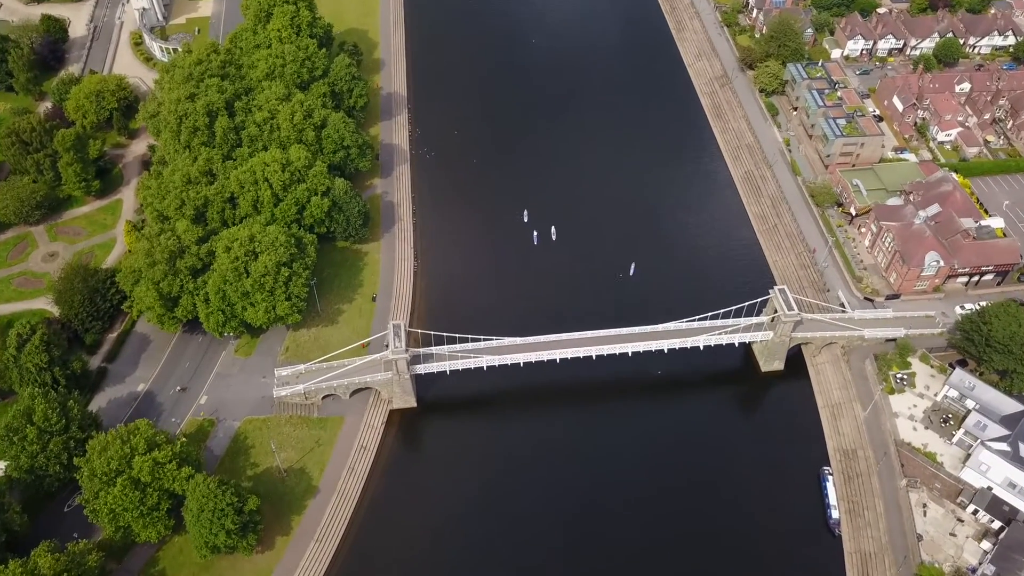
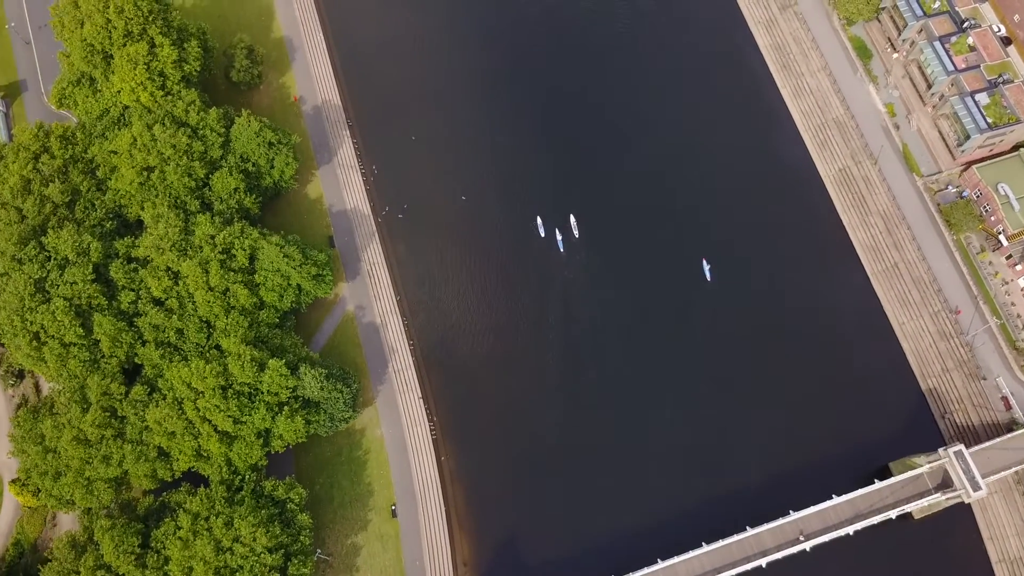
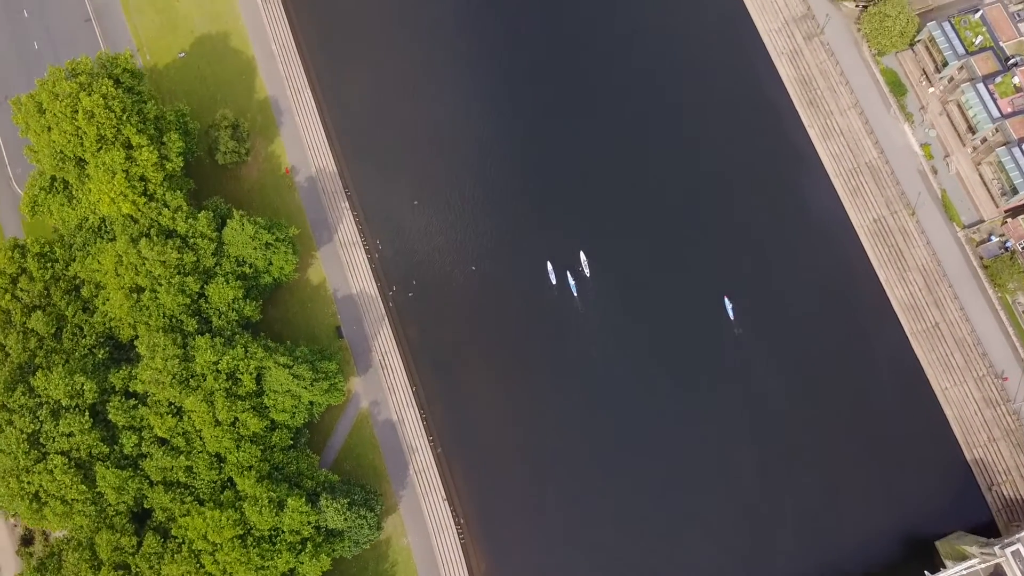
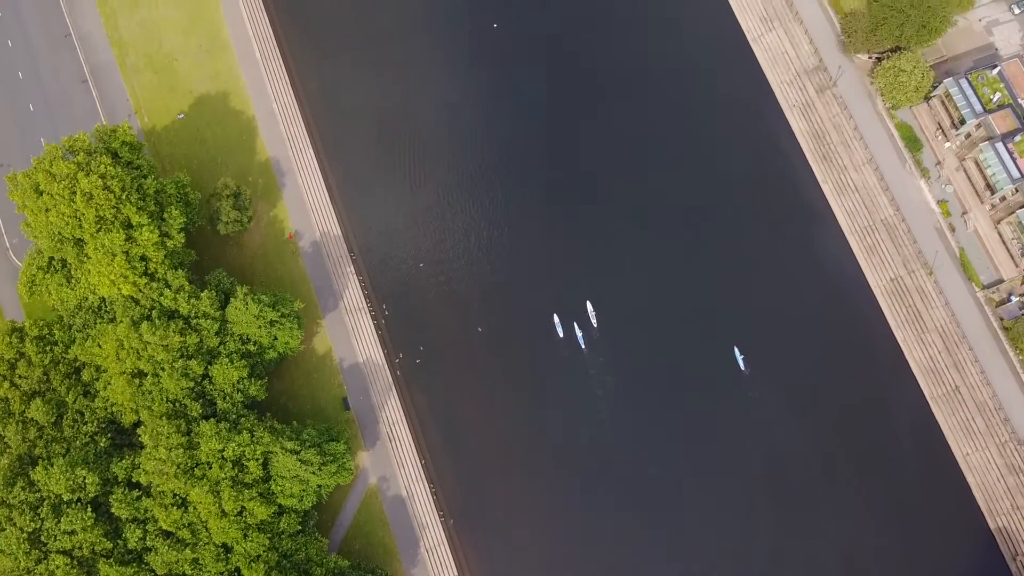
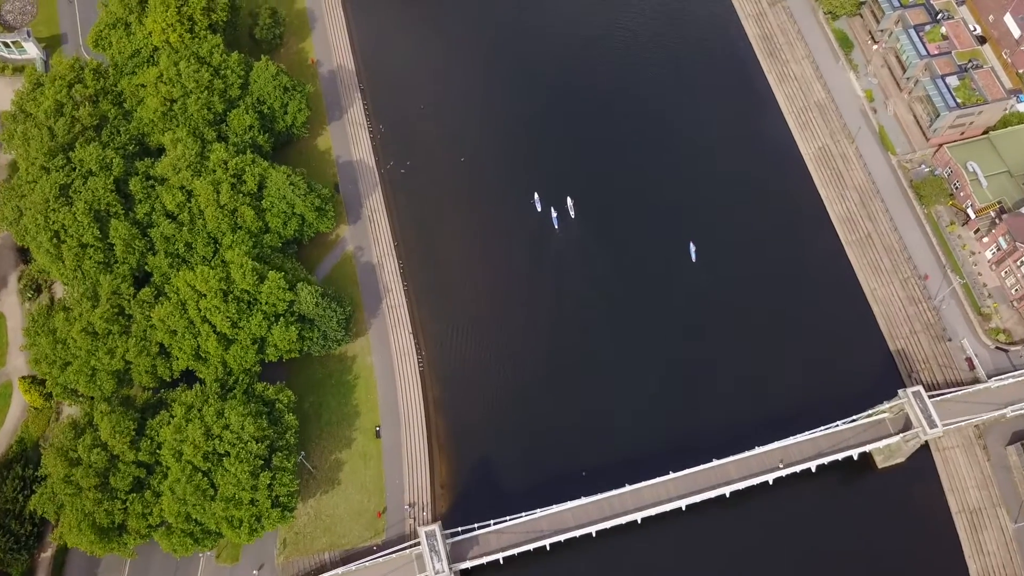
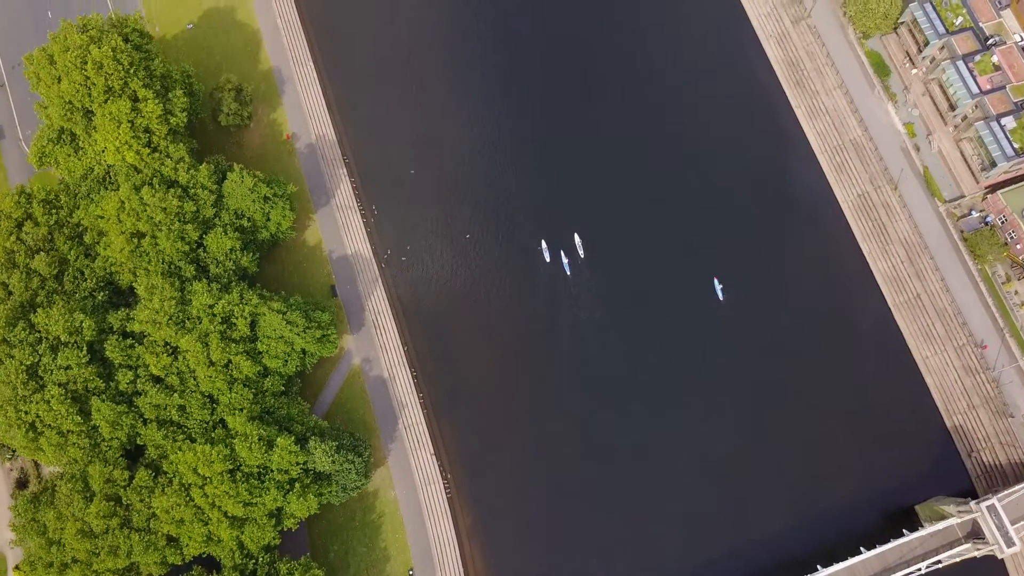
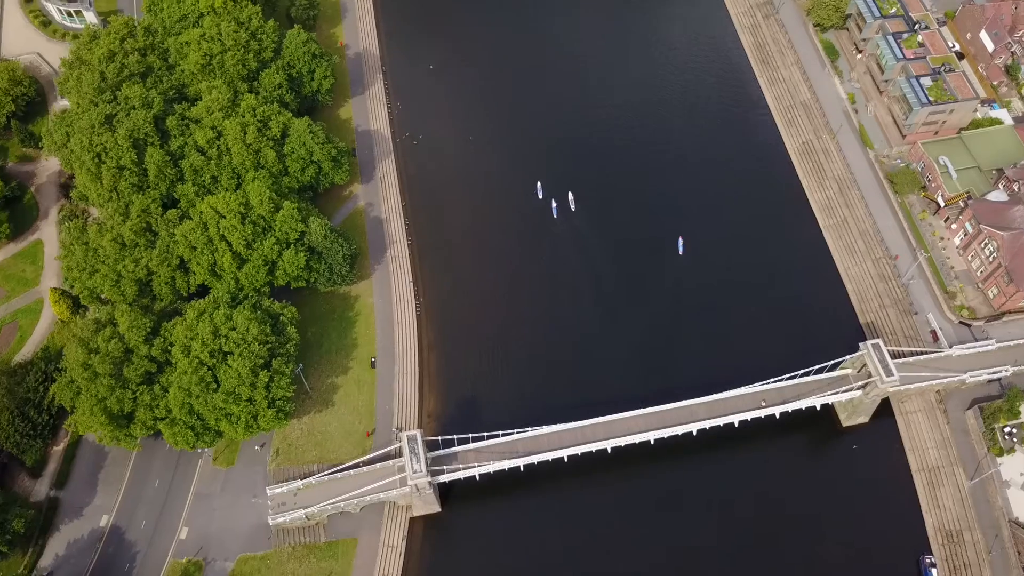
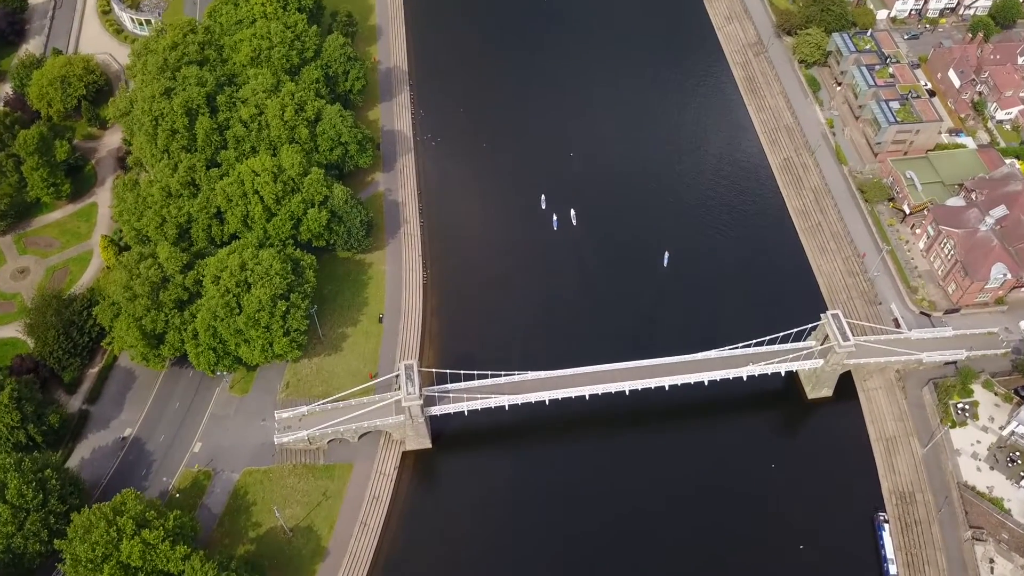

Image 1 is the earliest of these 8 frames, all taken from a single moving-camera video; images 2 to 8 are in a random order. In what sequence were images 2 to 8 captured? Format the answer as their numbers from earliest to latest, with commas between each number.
8, 7, 5, 2, 6, 3, 4
